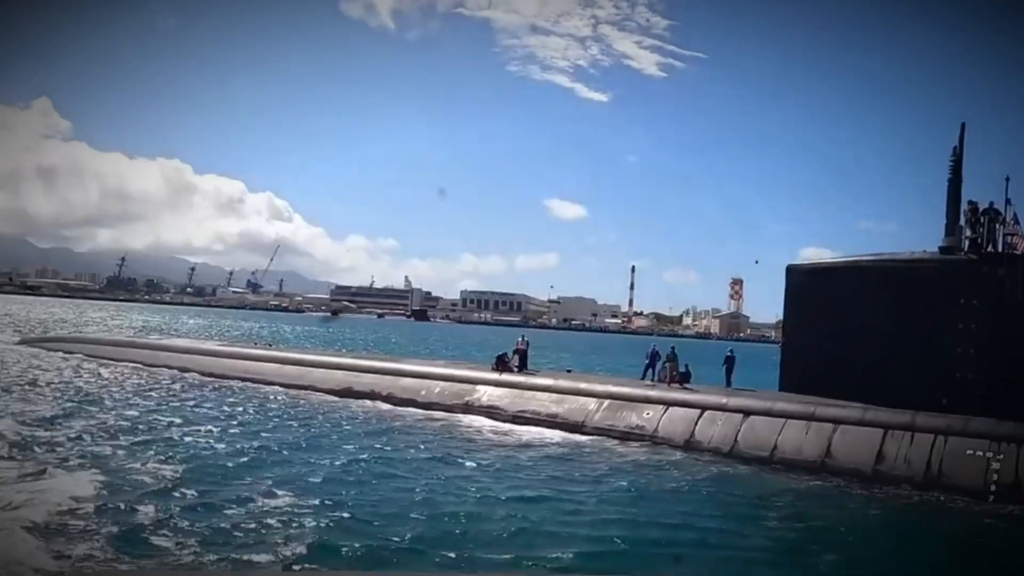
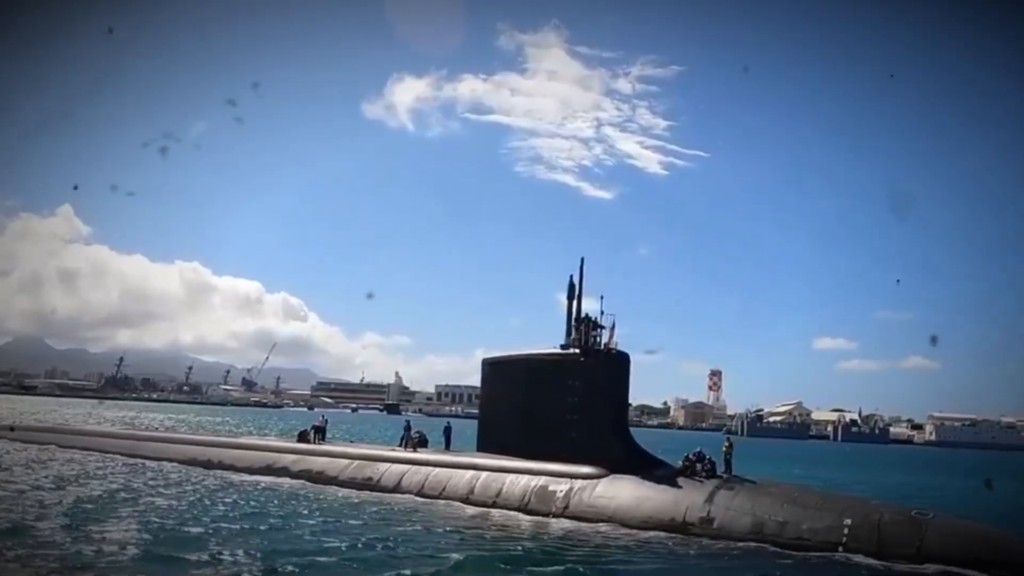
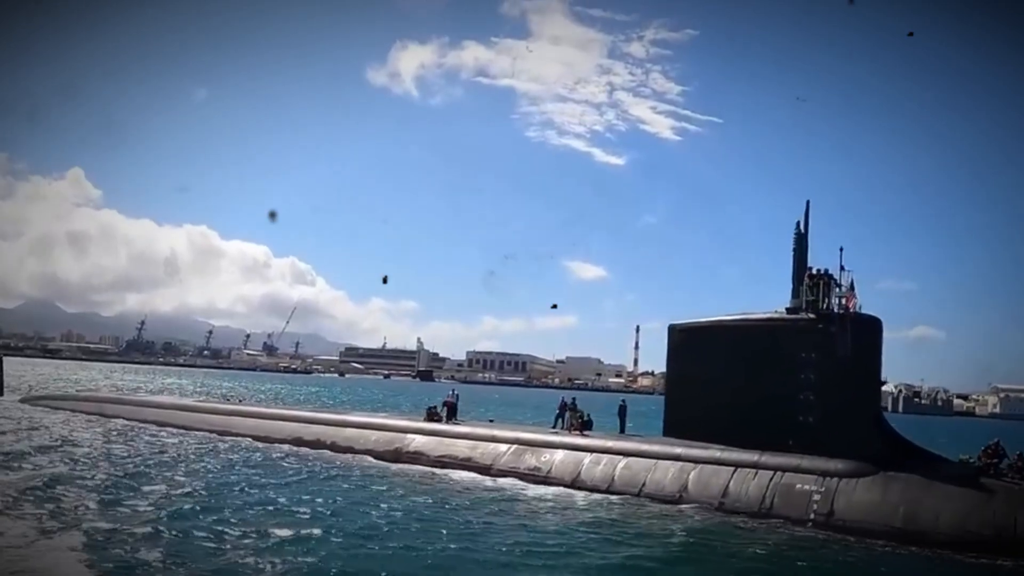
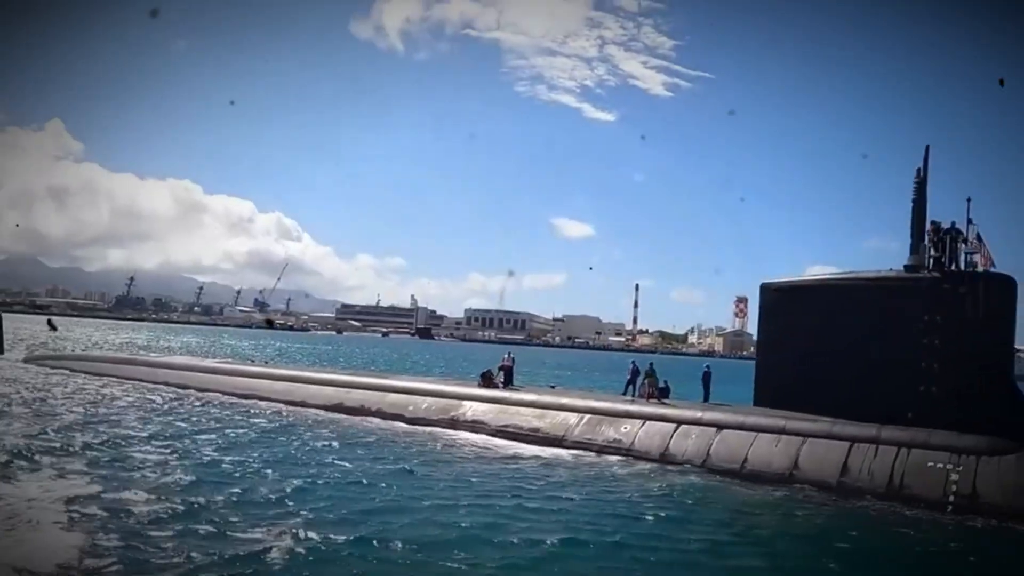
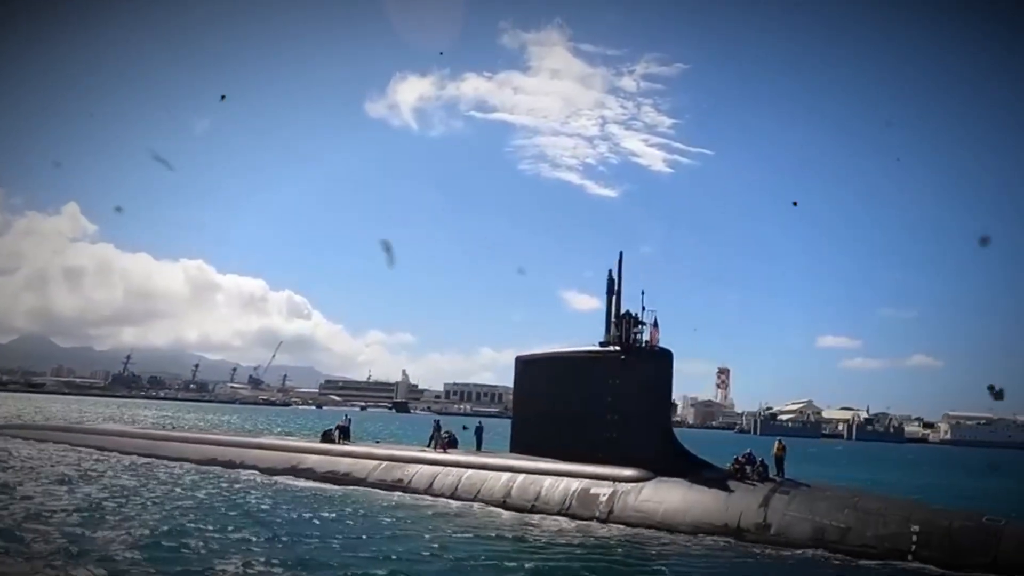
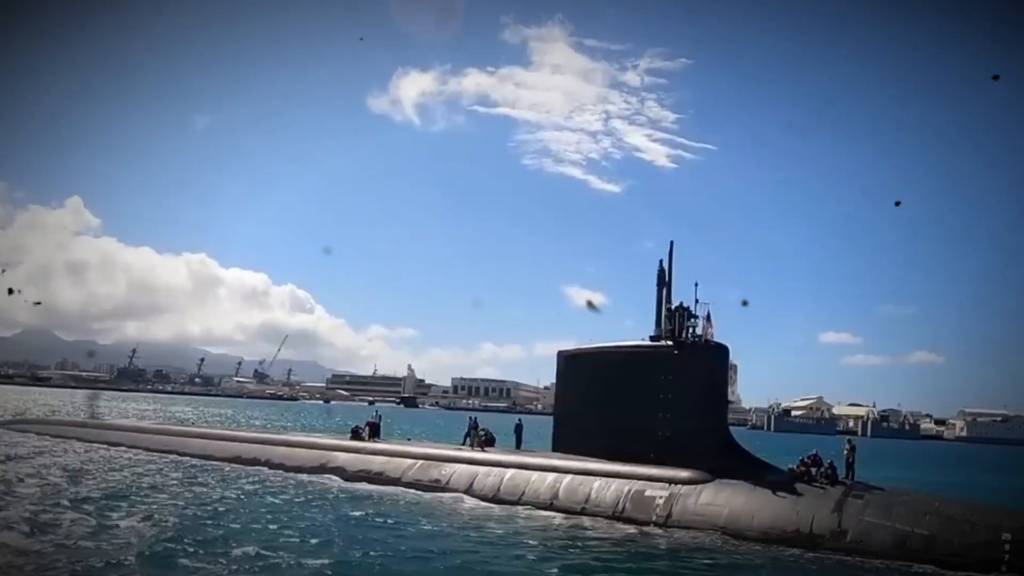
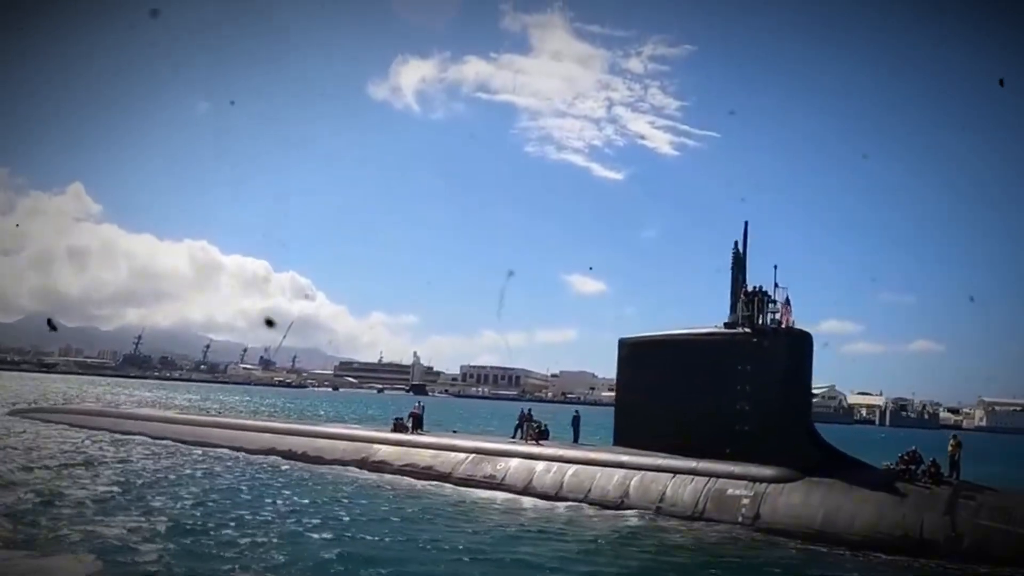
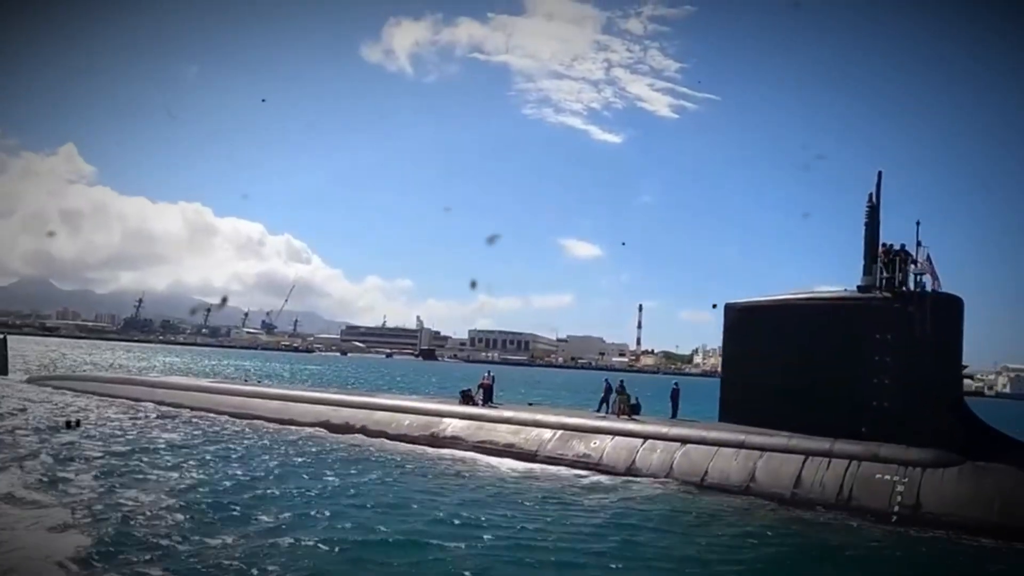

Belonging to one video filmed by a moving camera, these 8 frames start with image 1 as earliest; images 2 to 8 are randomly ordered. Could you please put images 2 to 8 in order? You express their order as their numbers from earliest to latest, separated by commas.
4, 8, 3, 7, 6, 5, 2
